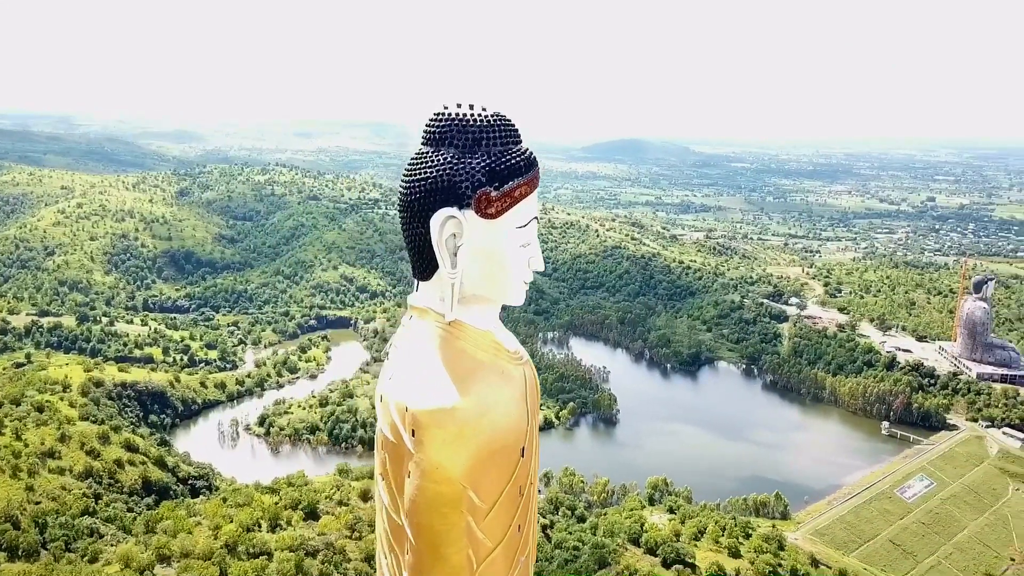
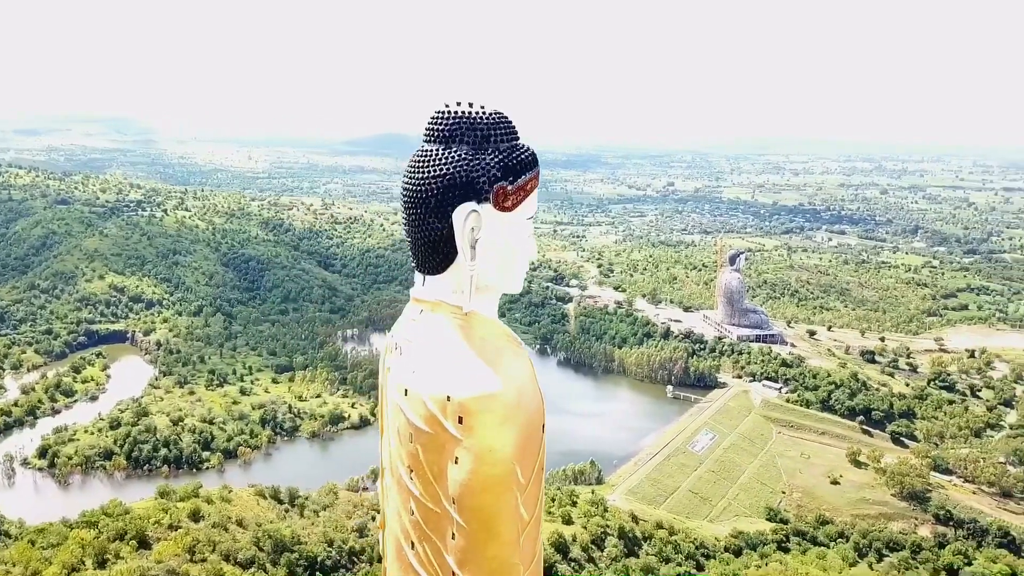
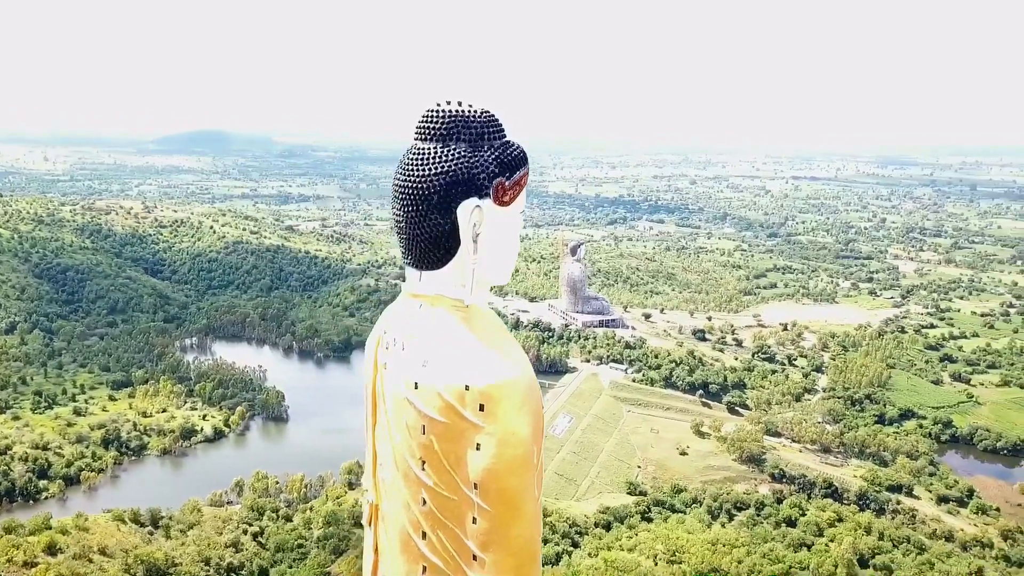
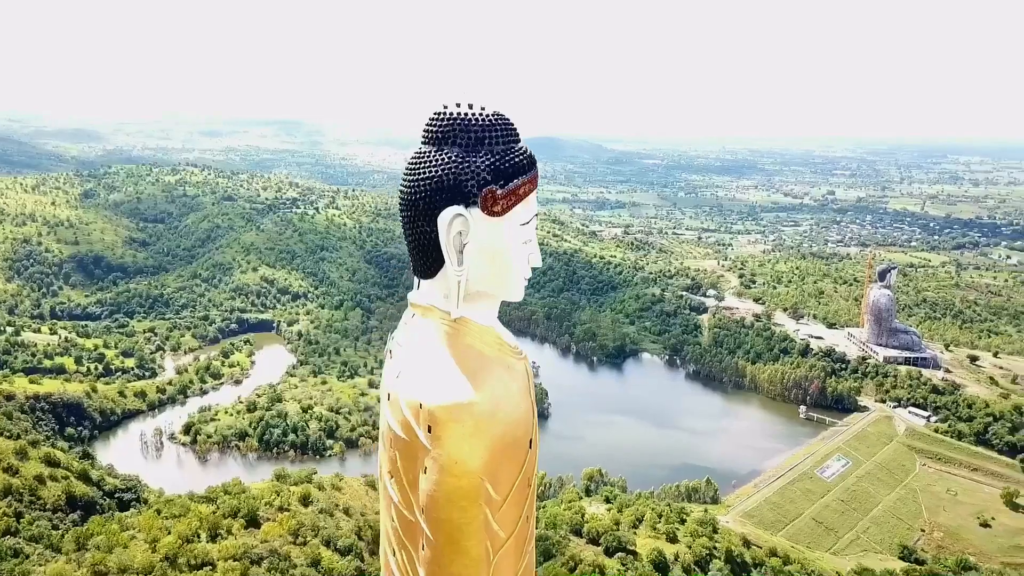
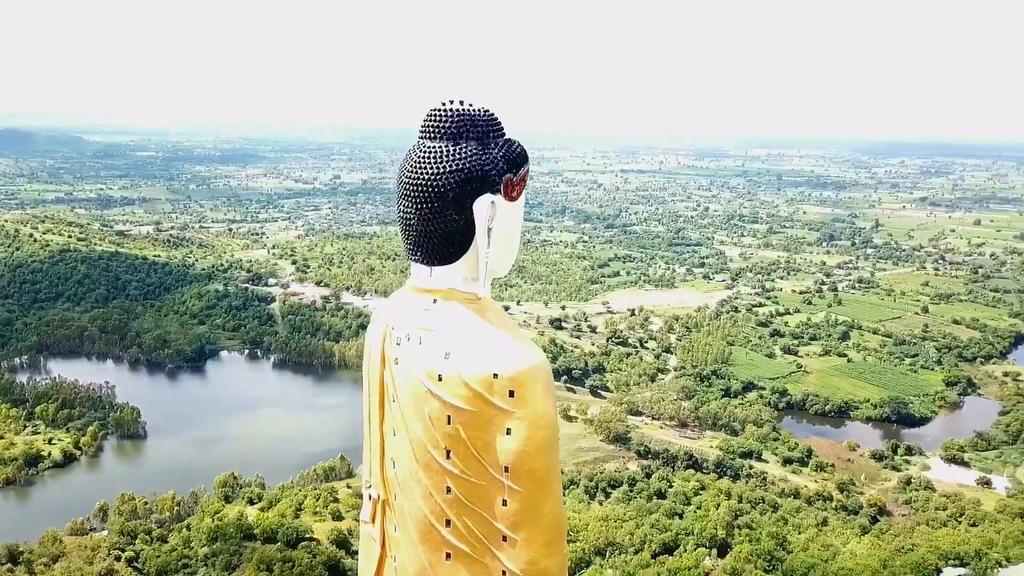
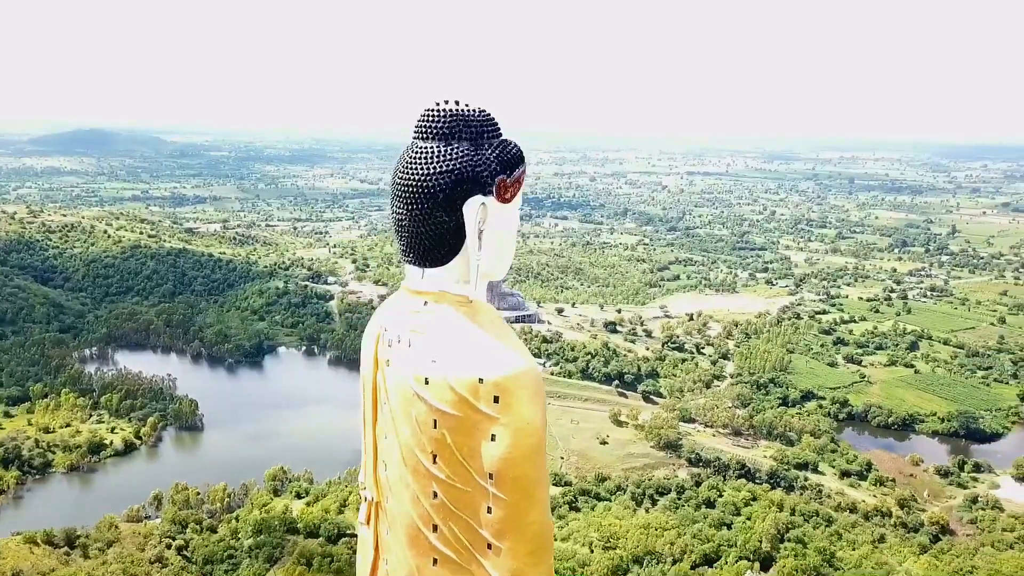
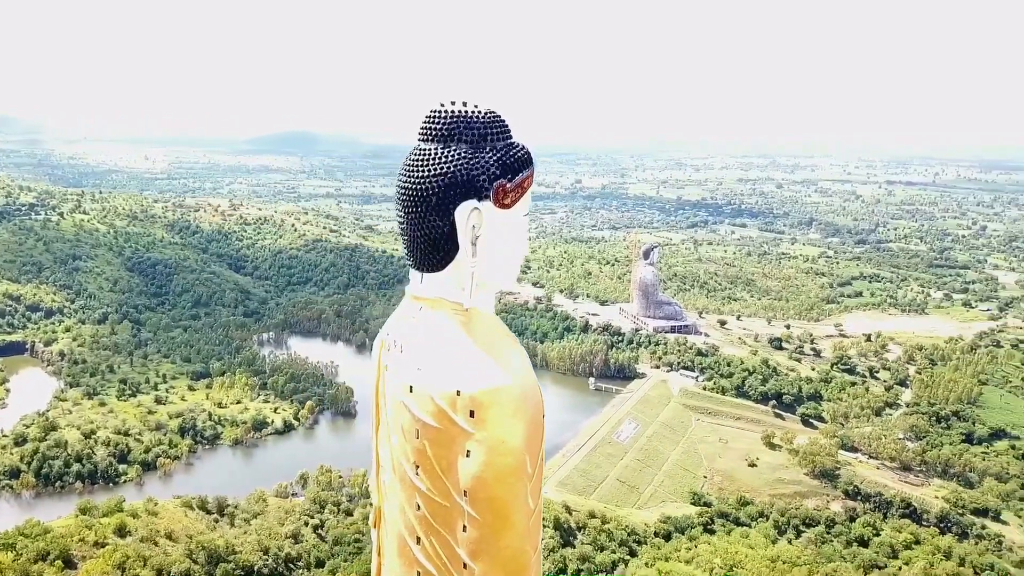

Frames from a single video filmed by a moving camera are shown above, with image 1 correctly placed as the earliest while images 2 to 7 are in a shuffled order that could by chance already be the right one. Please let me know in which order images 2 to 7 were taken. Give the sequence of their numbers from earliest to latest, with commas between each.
4, 2, 7, 3, 6, 5
